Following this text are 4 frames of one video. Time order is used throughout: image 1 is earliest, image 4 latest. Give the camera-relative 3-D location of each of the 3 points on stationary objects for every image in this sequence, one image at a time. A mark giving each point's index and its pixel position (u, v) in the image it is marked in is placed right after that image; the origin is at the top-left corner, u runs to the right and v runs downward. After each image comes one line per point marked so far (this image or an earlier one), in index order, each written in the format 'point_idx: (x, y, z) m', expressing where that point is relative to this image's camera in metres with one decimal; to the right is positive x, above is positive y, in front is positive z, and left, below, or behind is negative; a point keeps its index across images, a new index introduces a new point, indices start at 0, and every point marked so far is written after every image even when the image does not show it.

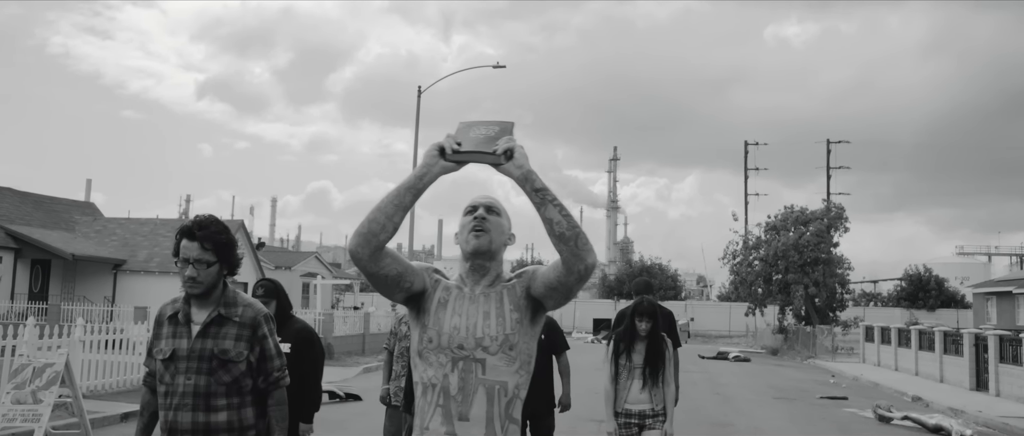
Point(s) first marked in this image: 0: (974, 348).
0: (+9.4, -2.6, +16.7) m
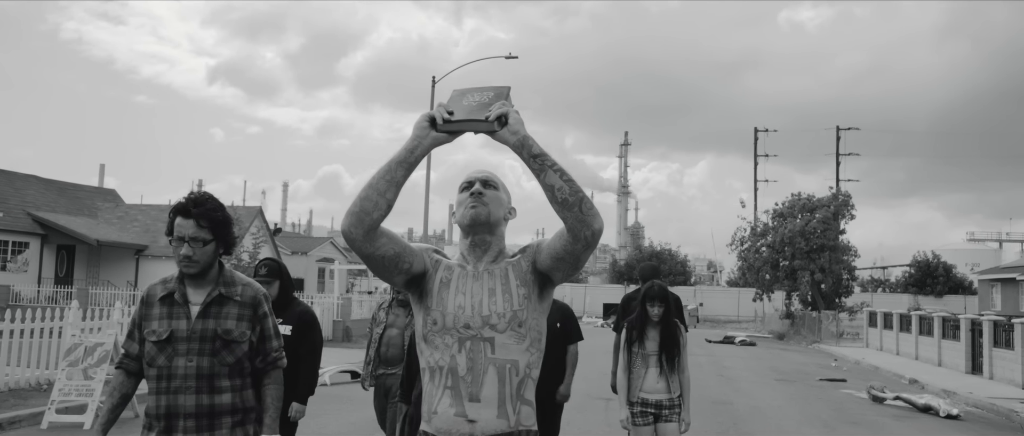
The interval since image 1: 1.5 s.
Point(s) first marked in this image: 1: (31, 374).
0: (+9.7, -2.4, +17.3) m
1: (-6.7, -2.2, +11.5) m
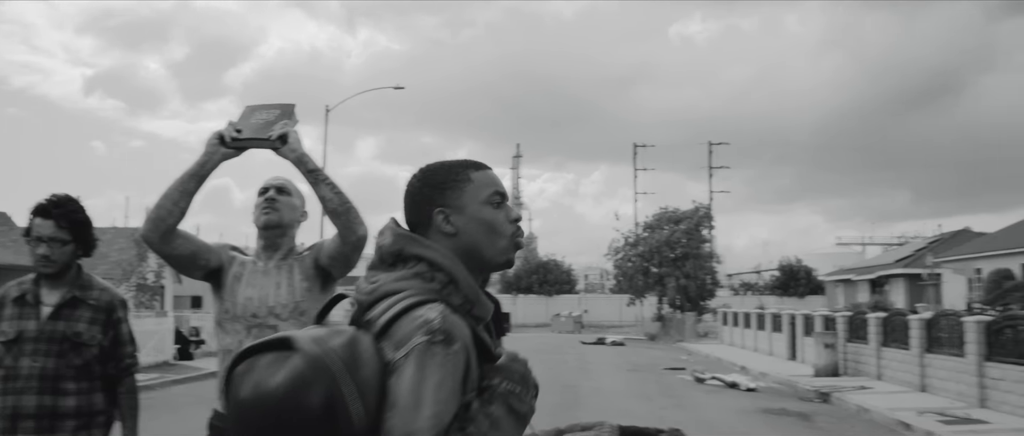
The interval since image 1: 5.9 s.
0: (+7.0, -2.7, +20.6) m
1: (-8.6, -2.6, +12.9) m
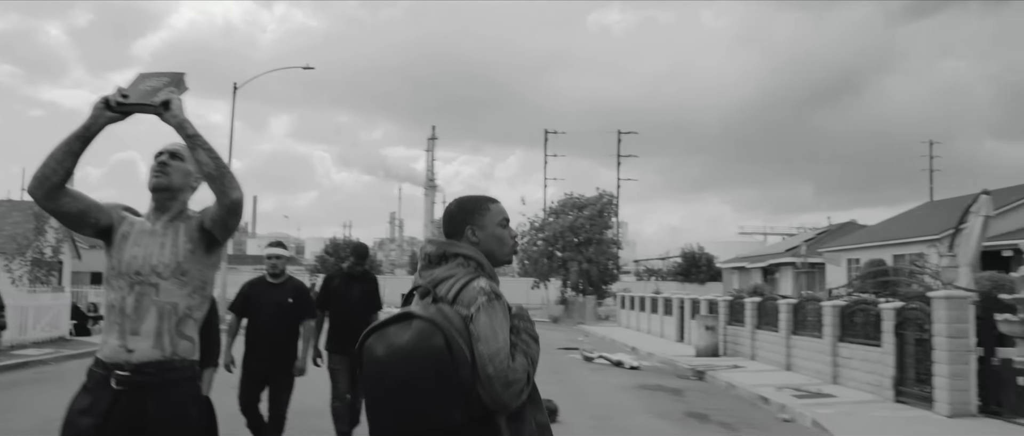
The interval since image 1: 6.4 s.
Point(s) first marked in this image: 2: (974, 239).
0: (+4.4, -2.4, +21.8) m
1: (-10.3, -2.2, +12.5) m
2: (+7.2, -0.3, +12.8) m
